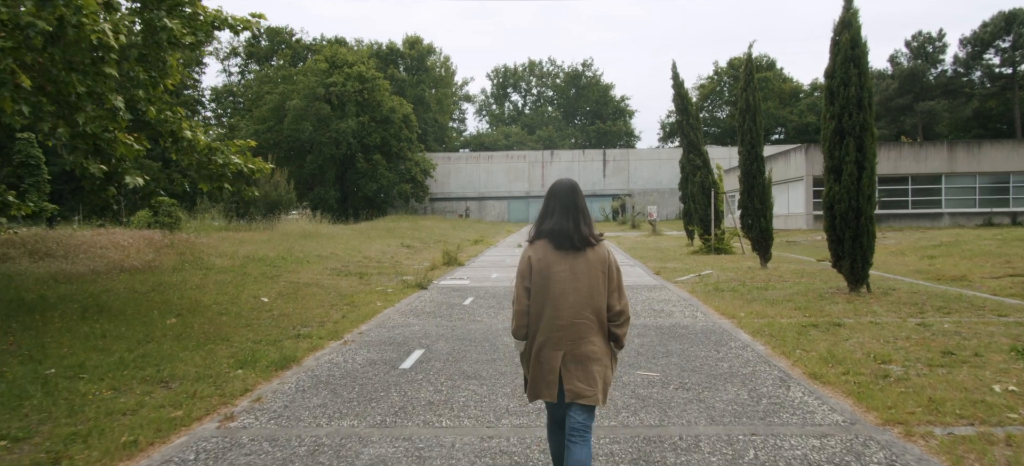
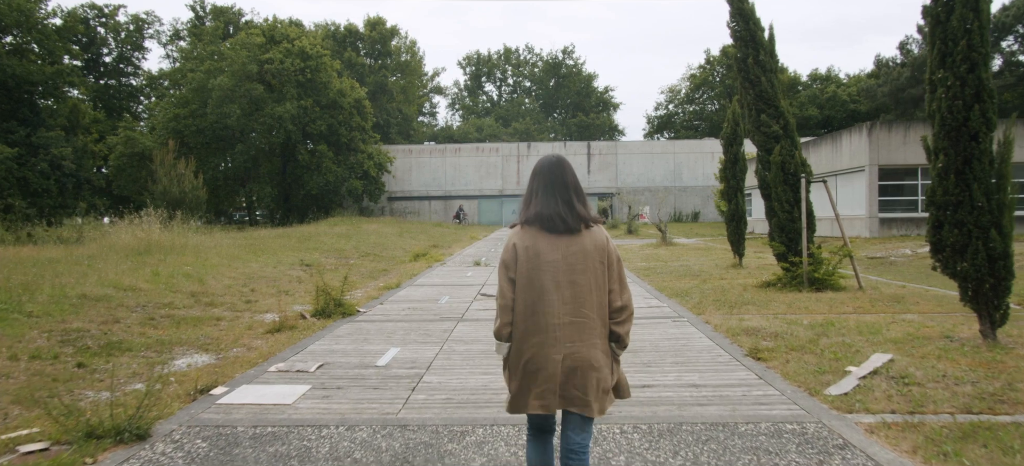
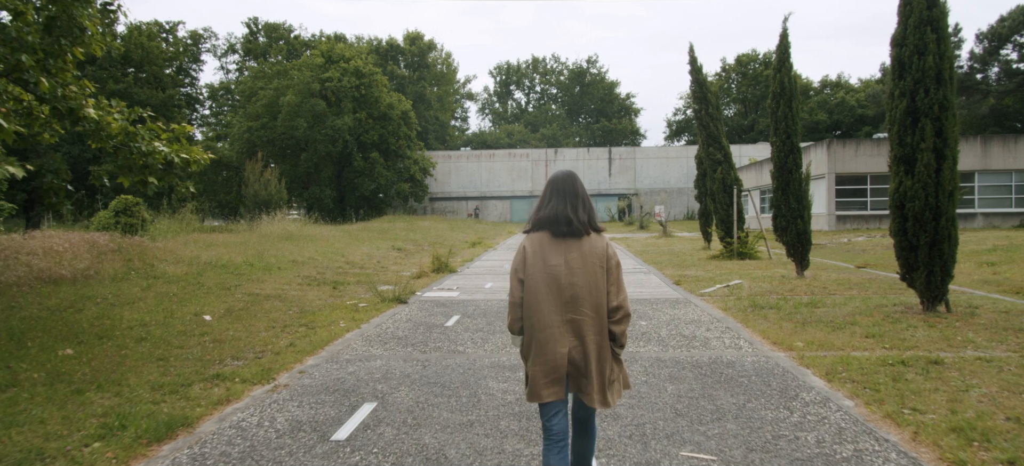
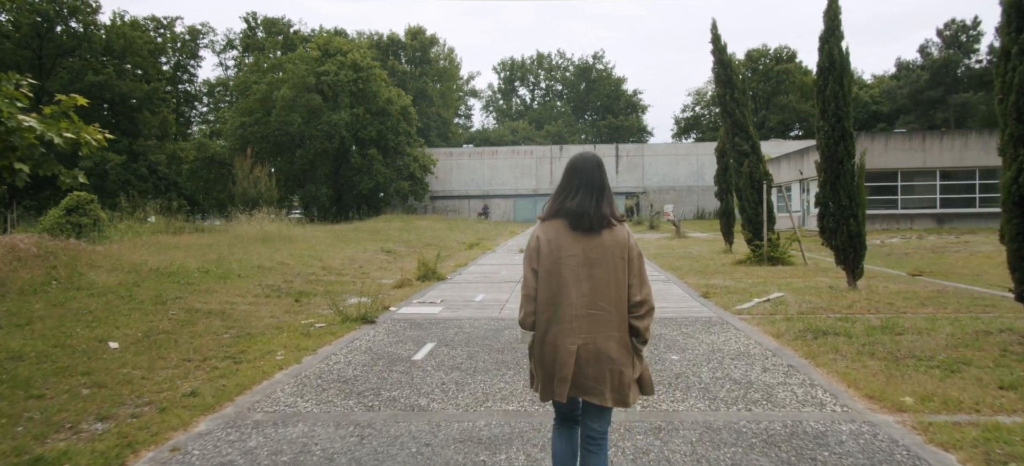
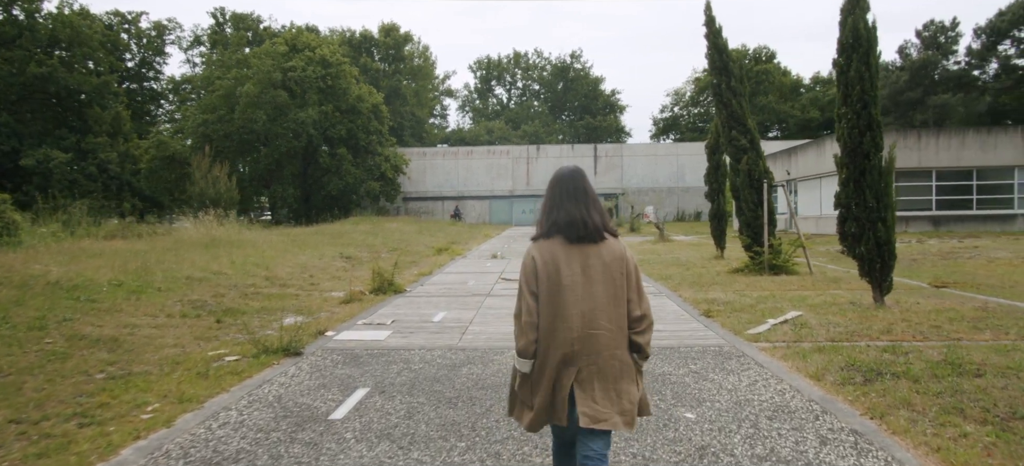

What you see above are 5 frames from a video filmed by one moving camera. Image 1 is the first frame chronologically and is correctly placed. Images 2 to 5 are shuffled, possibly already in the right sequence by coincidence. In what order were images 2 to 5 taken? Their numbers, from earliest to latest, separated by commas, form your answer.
3, 4, 5, 2
